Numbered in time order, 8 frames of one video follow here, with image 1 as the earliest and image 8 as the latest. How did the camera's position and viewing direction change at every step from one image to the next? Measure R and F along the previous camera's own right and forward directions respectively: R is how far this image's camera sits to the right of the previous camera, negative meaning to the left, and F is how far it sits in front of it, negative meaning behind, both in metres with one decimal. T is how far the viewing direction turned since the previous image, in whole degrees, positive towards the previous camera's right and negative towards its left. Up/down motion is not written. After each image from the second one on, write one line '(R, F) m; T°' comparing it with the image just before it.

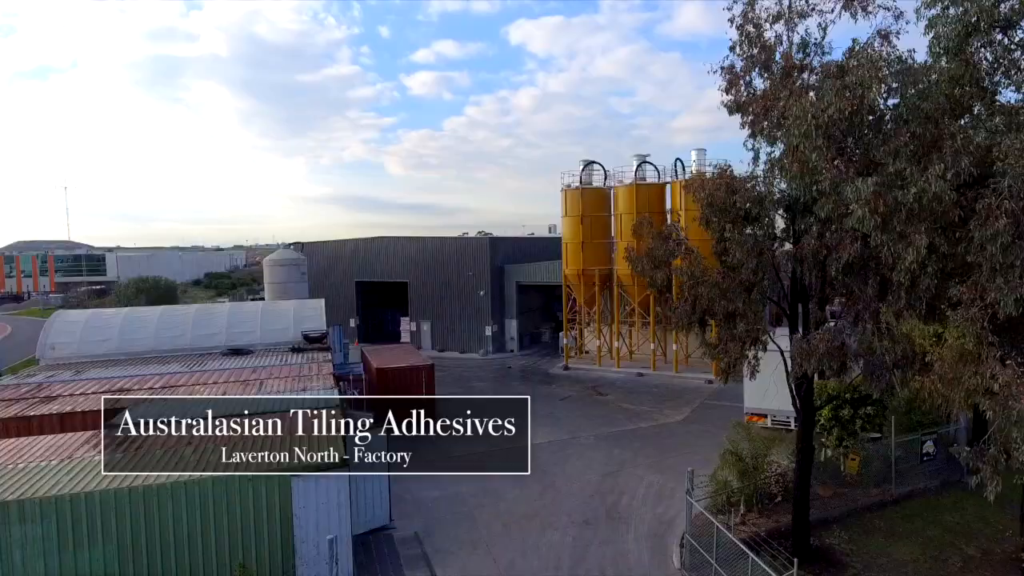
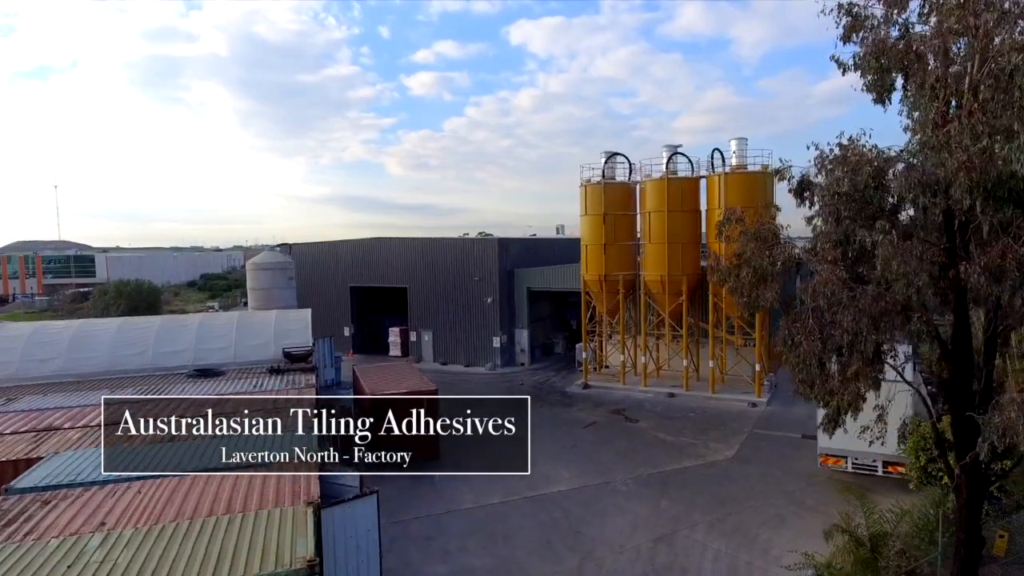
(-0.3, +3.3) m; 0°
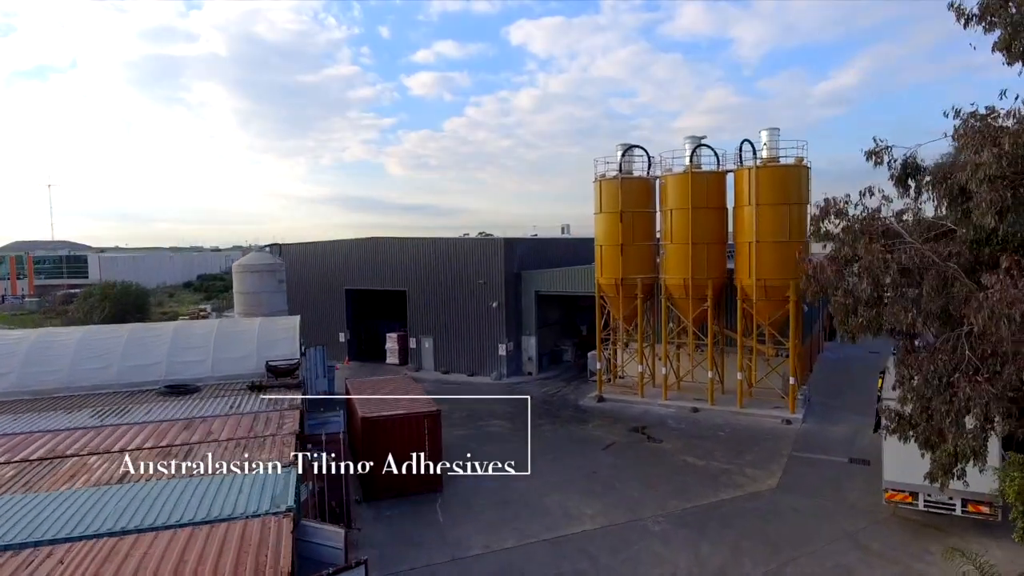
(-0.2, +2.1) m; 0°
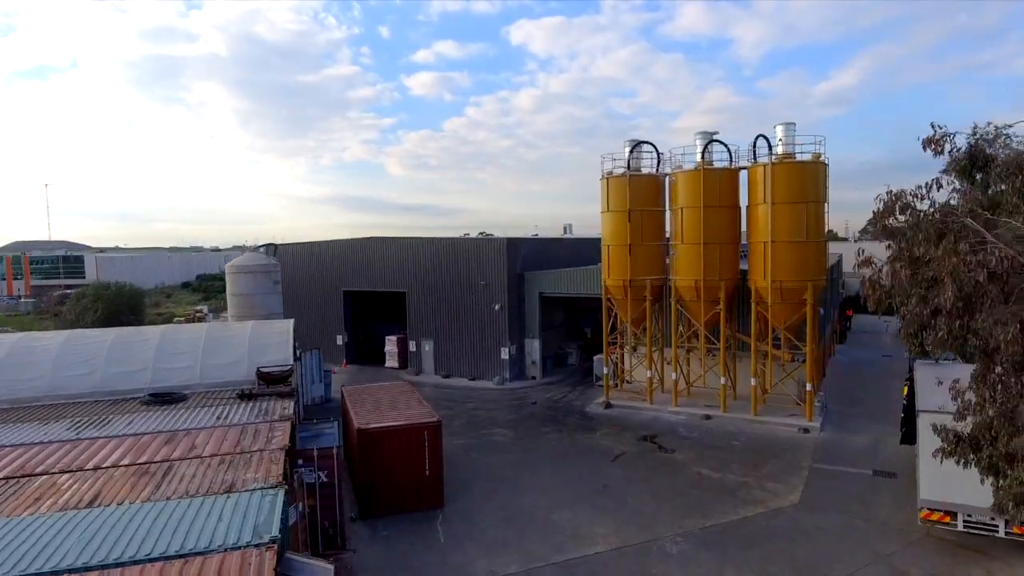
(-0.1, +0.9) m; 0°
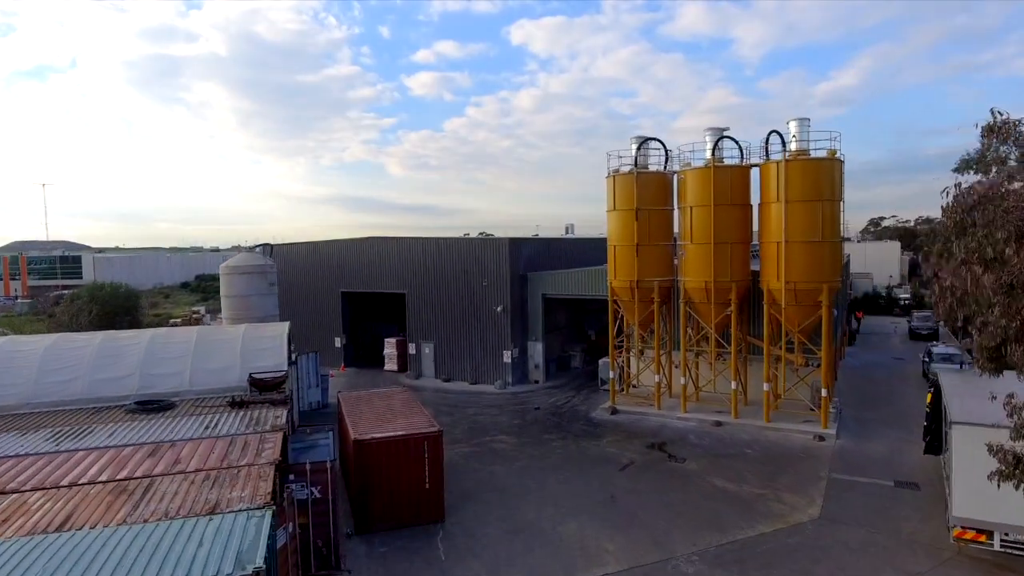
(-0.1, +0.7) m; 0°
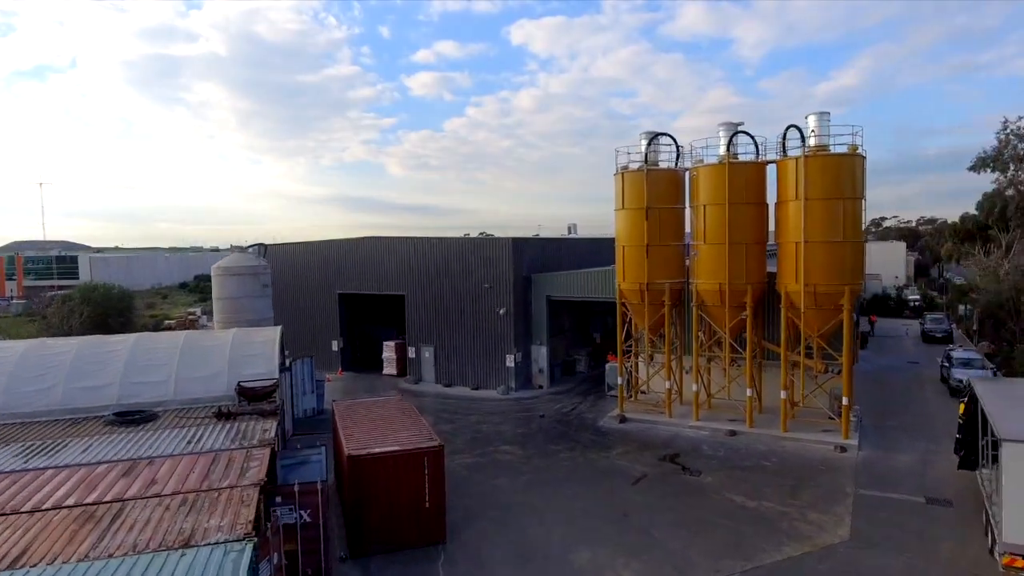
(-0.1, +1.0) m; 0°
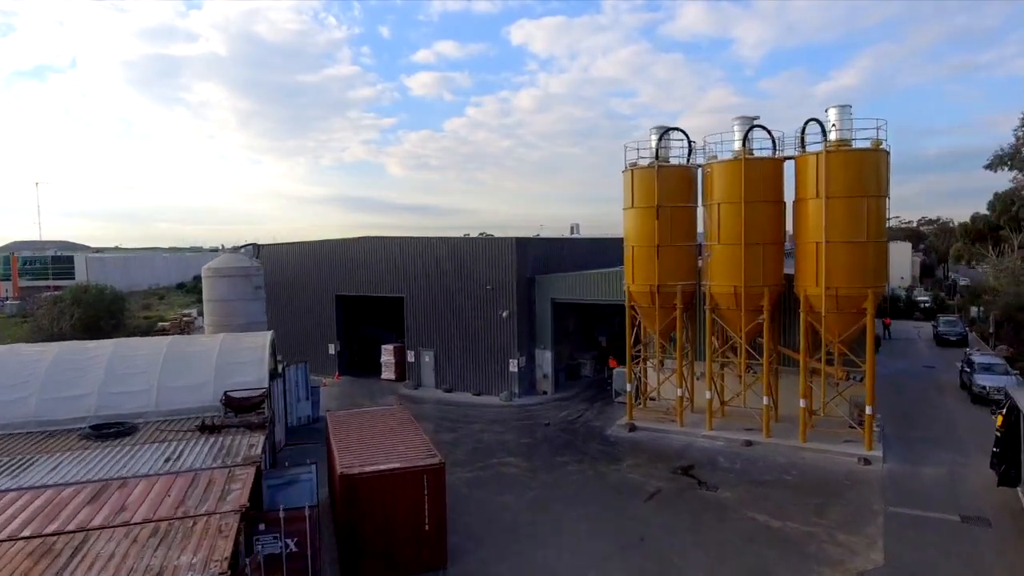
(-0.1, +1.0) m; 0°
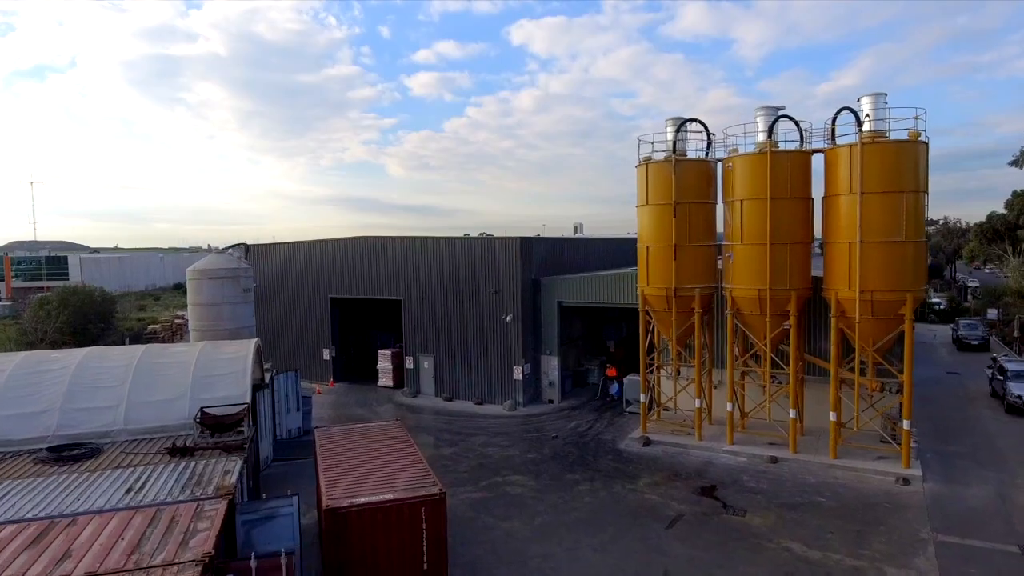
(-0.1, +1.4) m; 0°
